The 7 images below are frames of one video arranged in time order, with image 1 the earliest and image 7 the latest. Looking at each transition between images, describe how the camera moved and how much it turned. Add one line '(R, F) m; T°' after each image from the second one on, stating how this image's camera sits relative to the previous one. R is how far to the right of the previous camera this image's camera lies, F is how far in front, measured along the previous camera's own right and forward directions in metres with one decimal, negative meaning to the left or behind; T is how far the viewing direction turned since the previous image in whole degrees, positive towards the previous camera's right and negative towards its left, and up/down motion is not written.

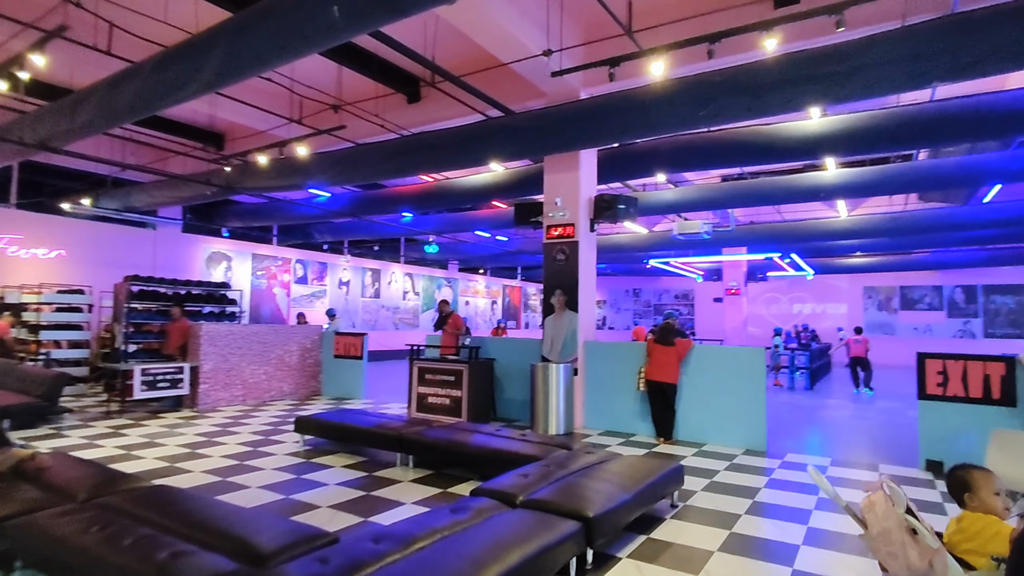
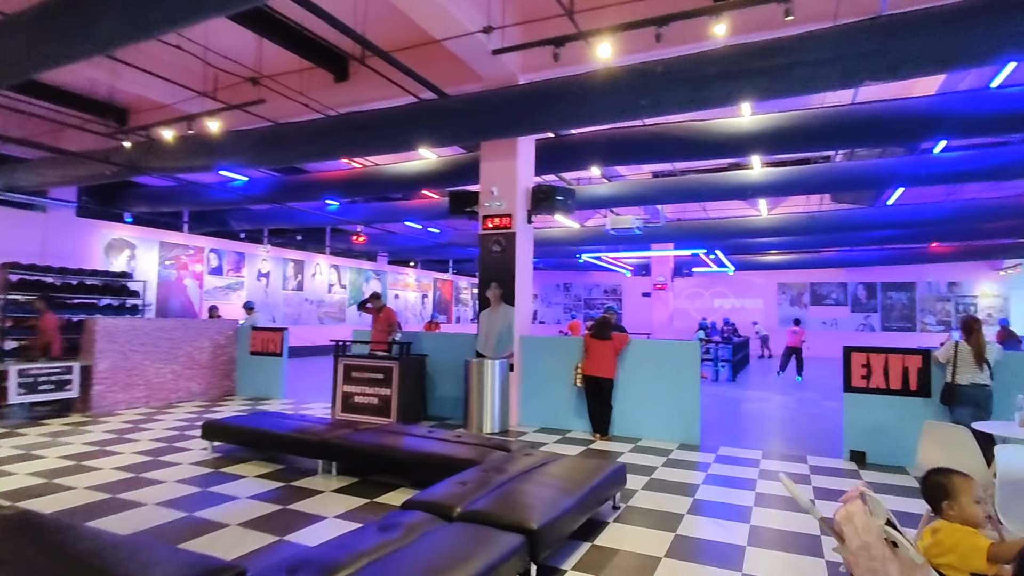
(0.0, +0.2) m; +7°
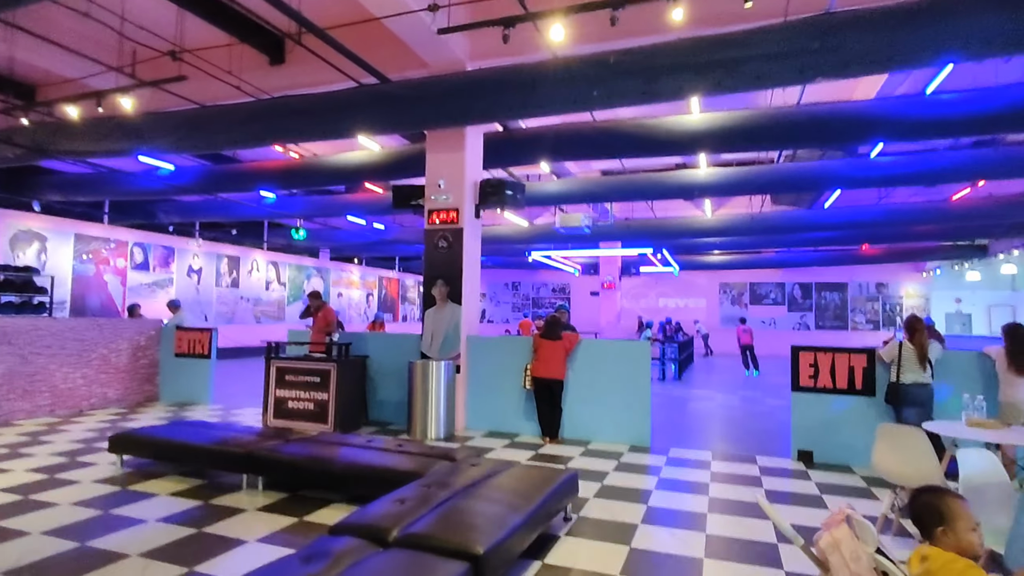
(0.0, +0.2) m; +5°
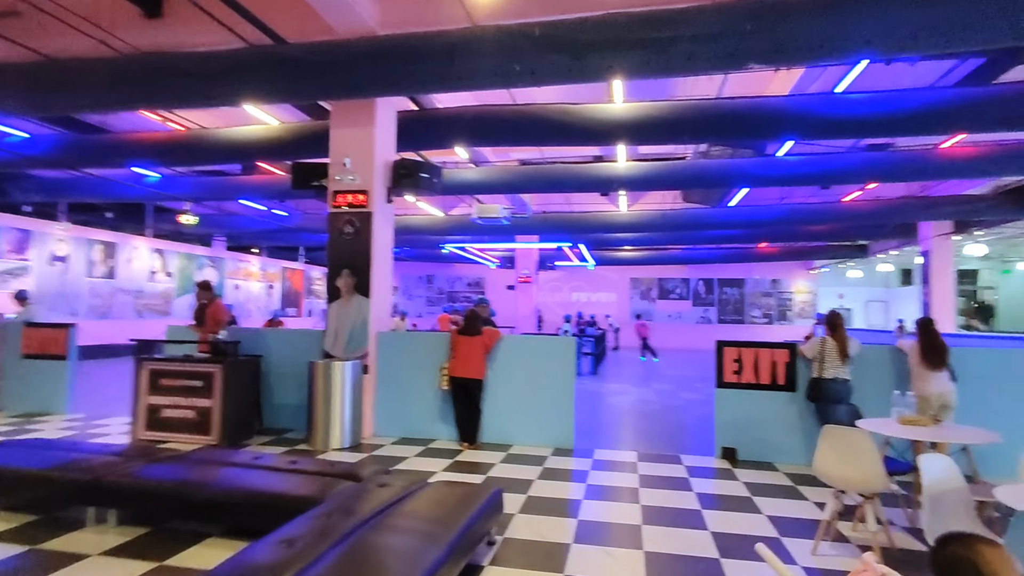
(0.0, +0.4) m; +9°
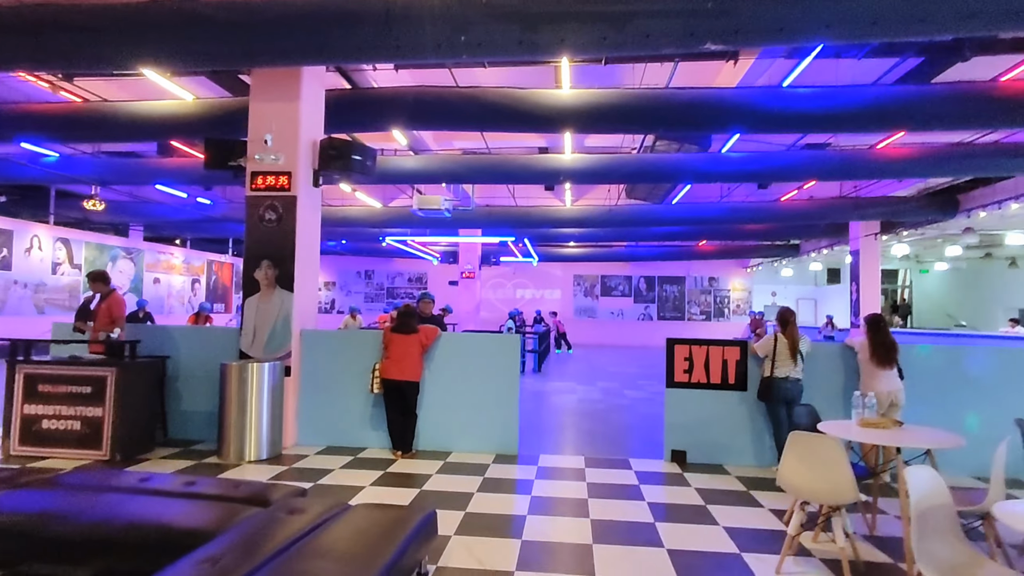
(0.0, +0.4) m; +6°
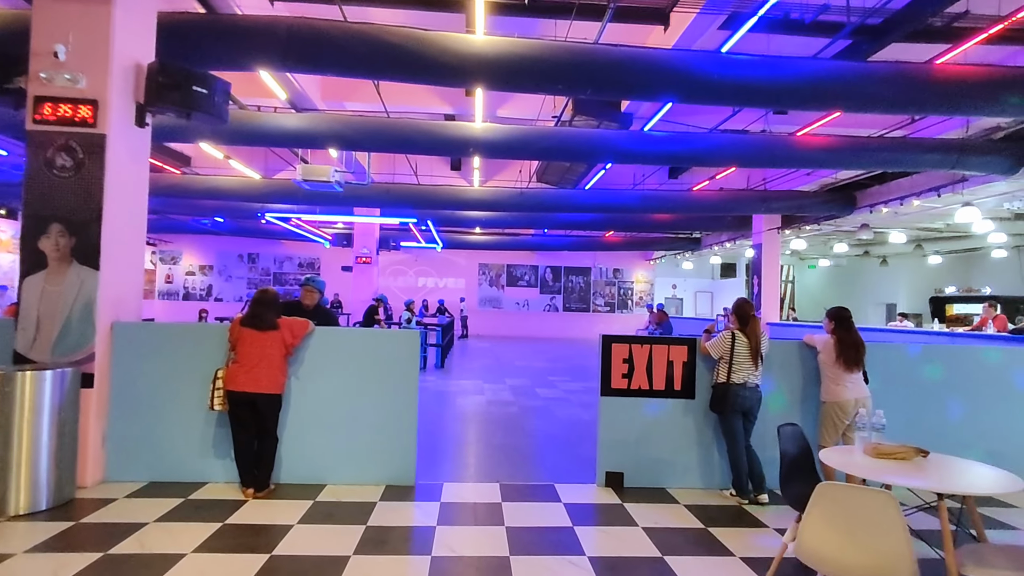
(0.0, +1.0) m; +10°
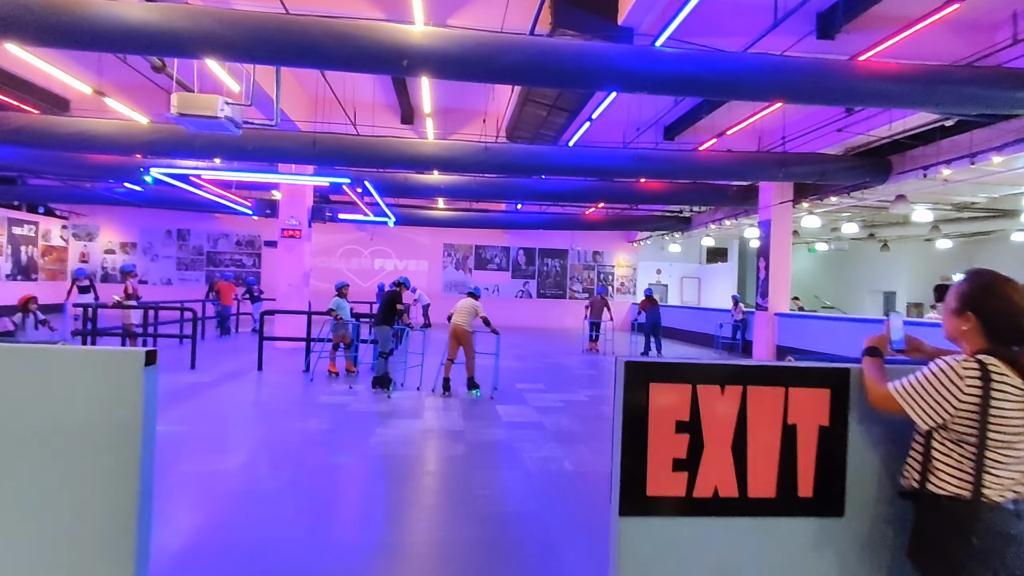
(+0.2, +2.2) m; +2°
